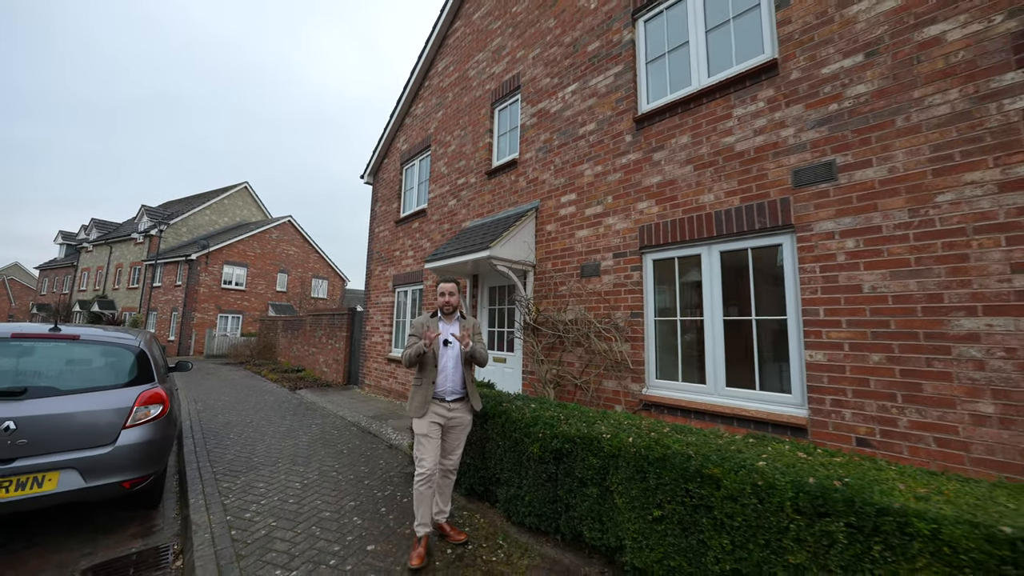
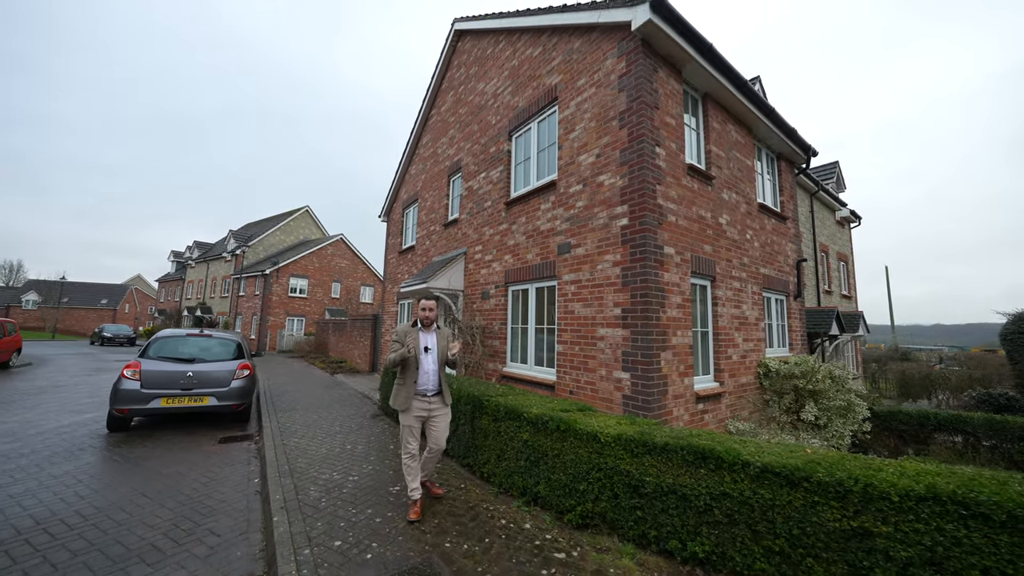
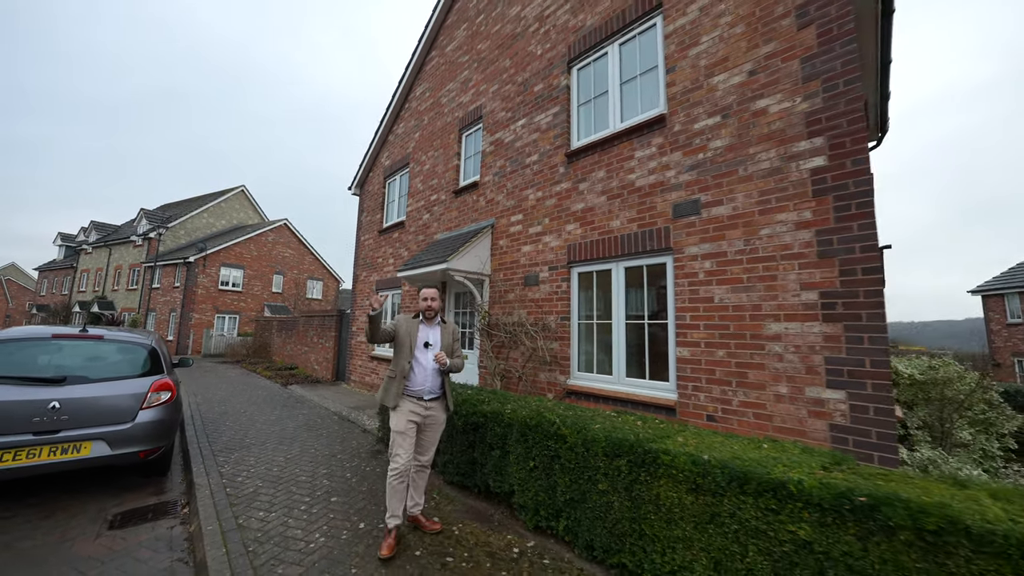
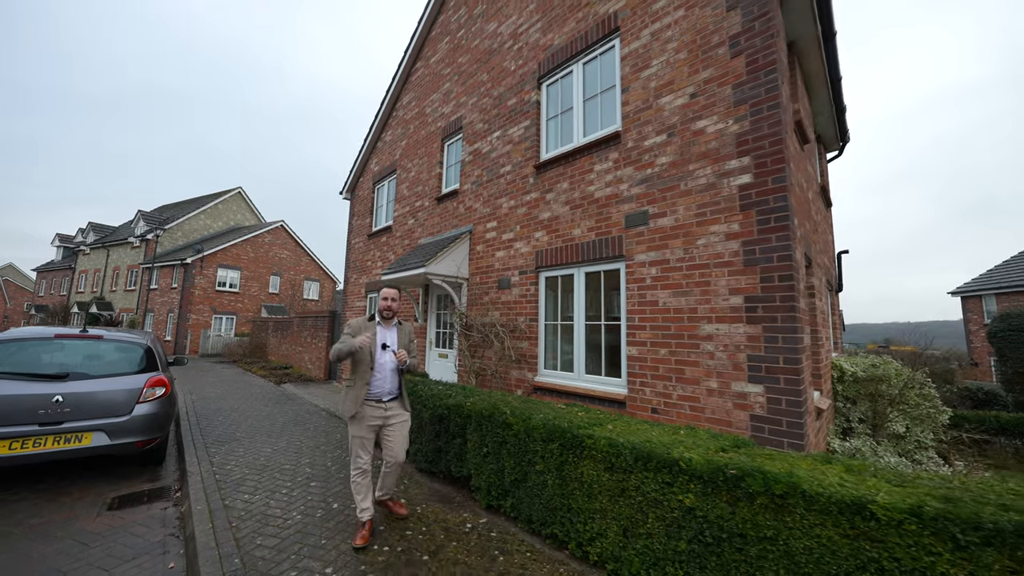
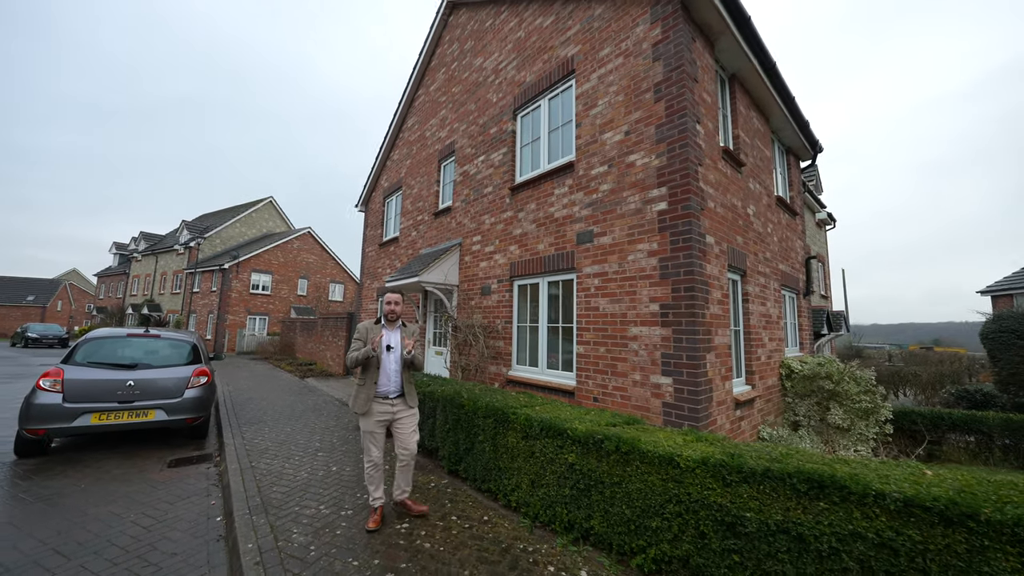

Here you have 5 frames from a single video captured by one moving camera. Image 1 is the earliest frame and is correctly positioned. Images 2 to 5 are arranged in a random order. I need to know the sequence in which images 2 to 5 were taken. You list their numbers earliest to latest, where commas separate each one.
3, 4, 5, 2
